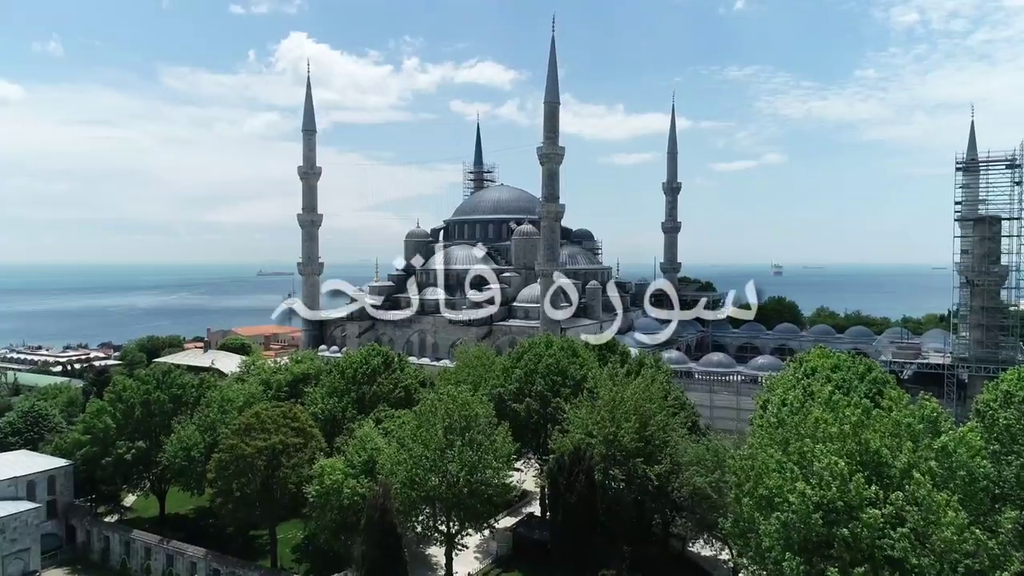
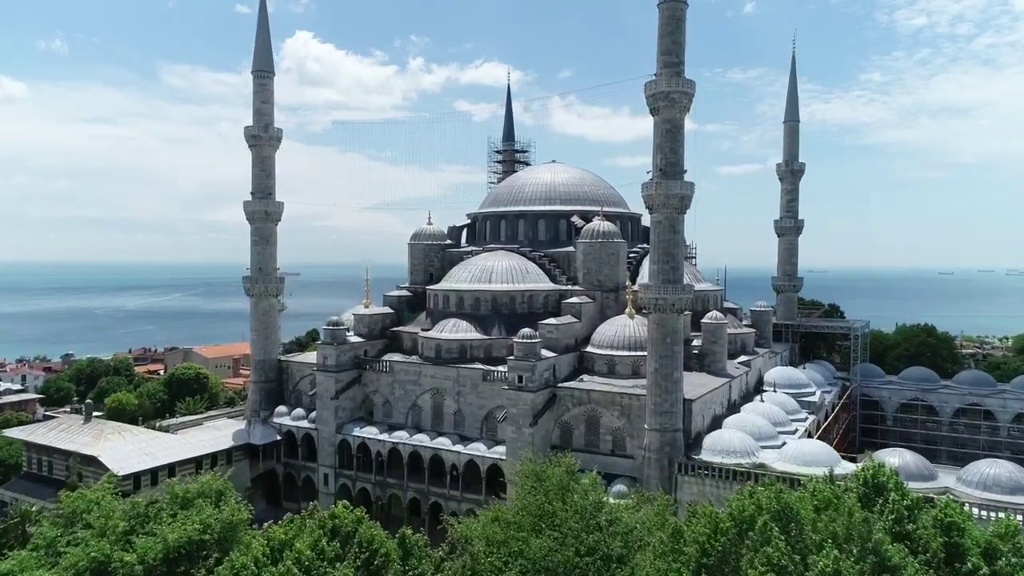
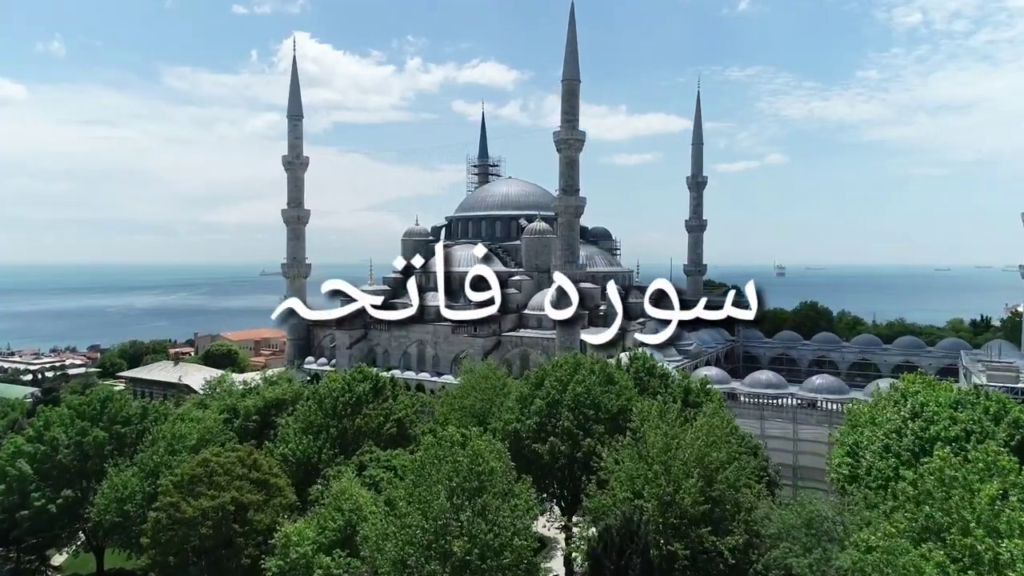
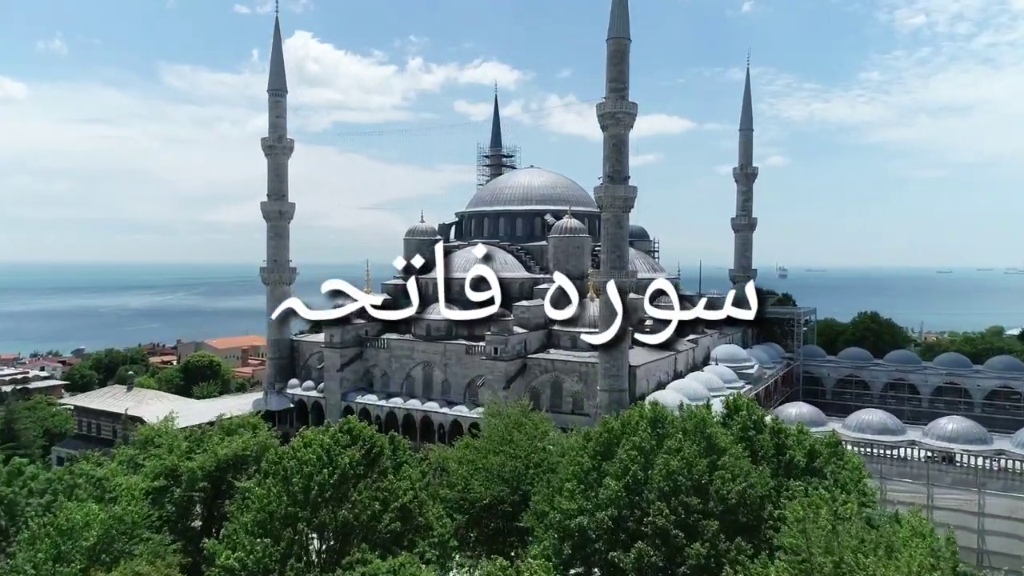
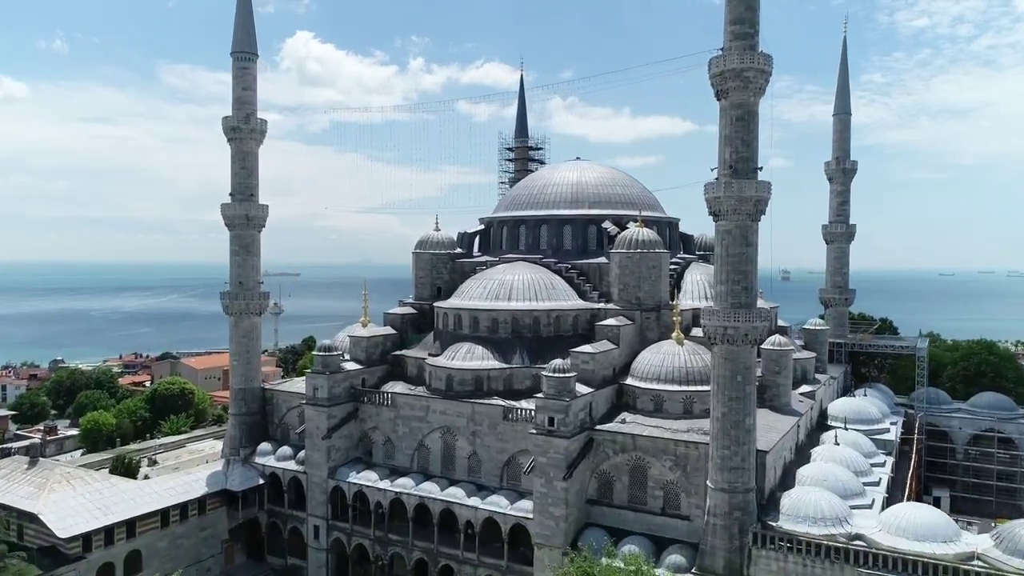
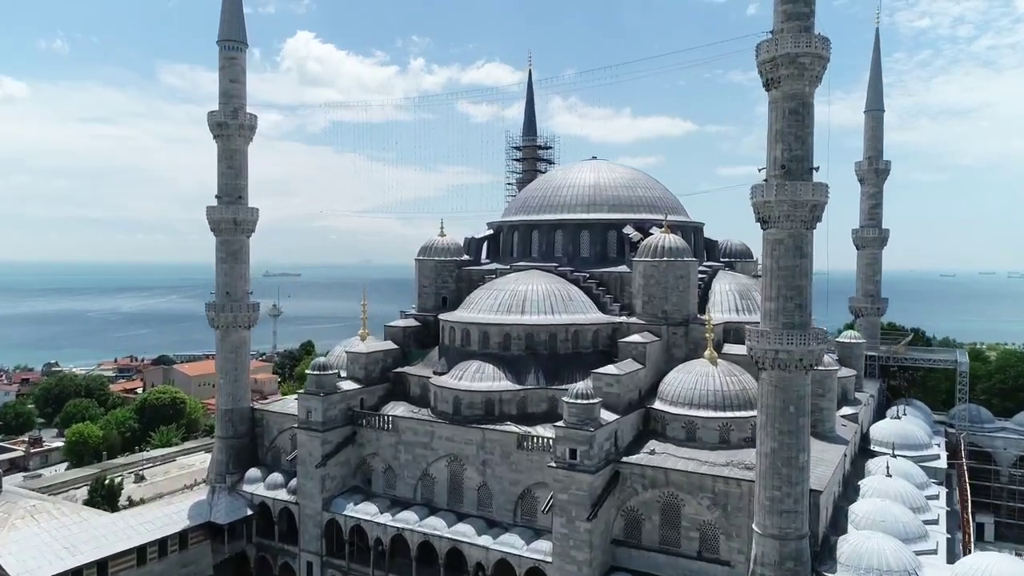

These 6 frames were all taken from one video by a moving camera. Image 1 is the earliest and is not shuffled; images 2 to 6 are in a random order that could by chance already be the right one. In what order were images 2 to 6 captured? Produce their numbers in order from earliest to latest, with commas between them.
3, 4, 2, 5, 6
